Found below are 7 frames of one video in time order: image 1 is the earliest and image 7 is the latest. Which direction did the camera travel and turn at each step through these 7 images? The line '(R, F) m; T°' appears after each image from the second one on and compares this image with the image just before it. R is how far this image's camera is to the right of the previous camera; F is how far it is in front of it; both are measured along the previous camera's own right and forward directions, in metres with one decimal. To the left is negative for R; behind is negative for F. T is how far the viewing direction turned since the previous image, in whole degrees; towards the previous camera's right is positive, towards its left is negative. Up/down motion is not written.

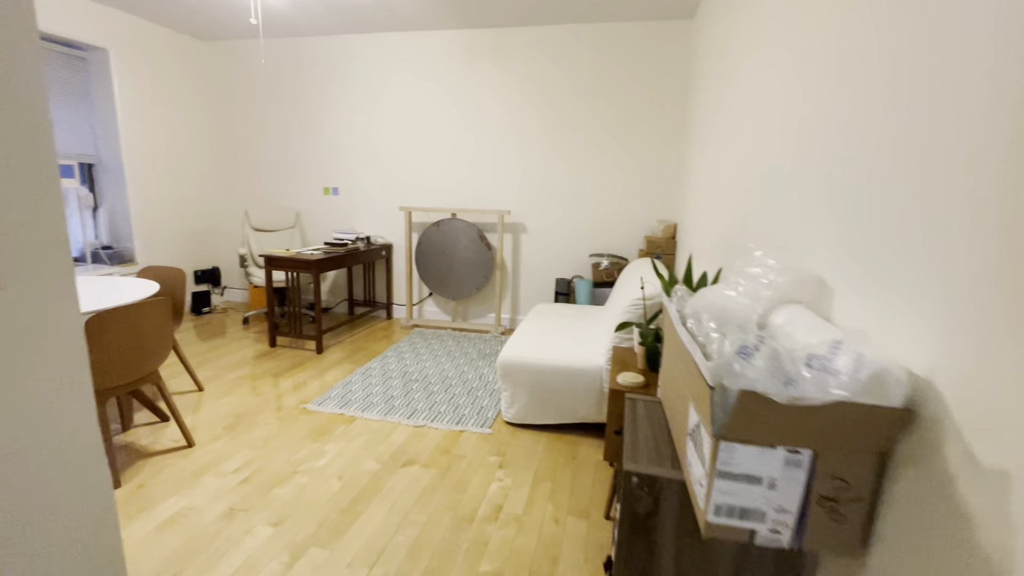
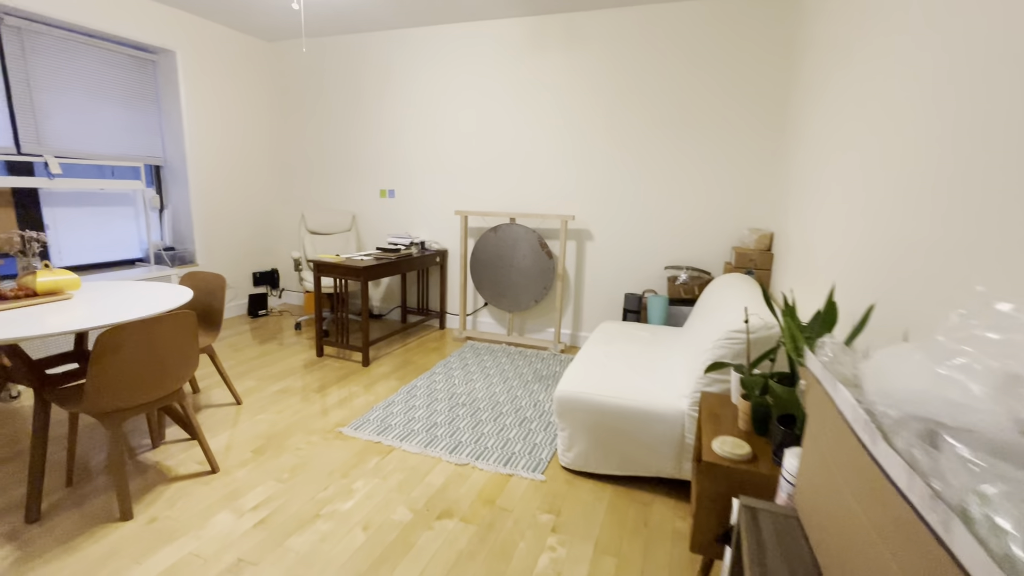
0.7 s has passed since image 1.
(0.0, +0.4) m; -7°
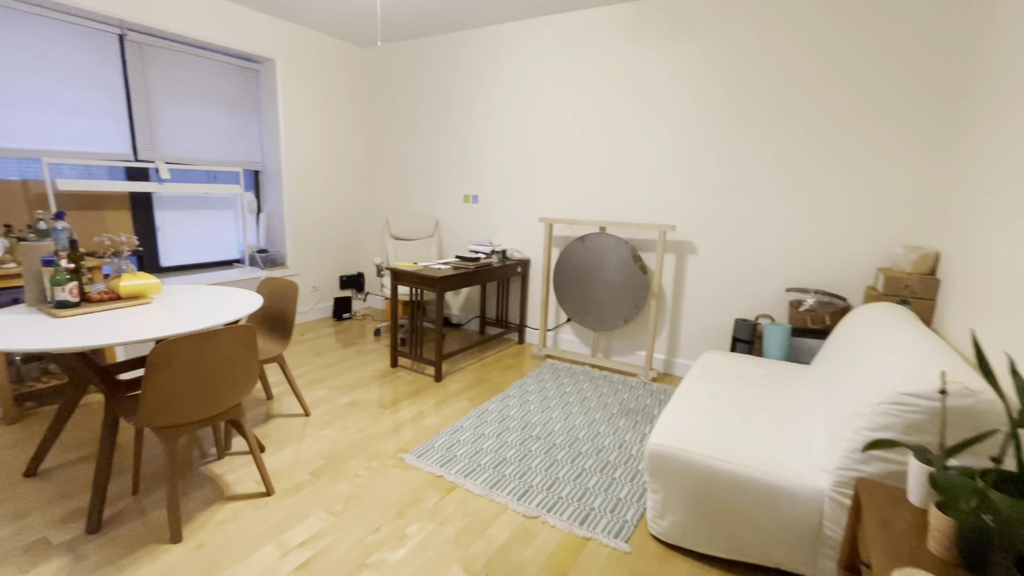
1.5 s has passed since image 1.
(0.0, +0.3) m; -10°
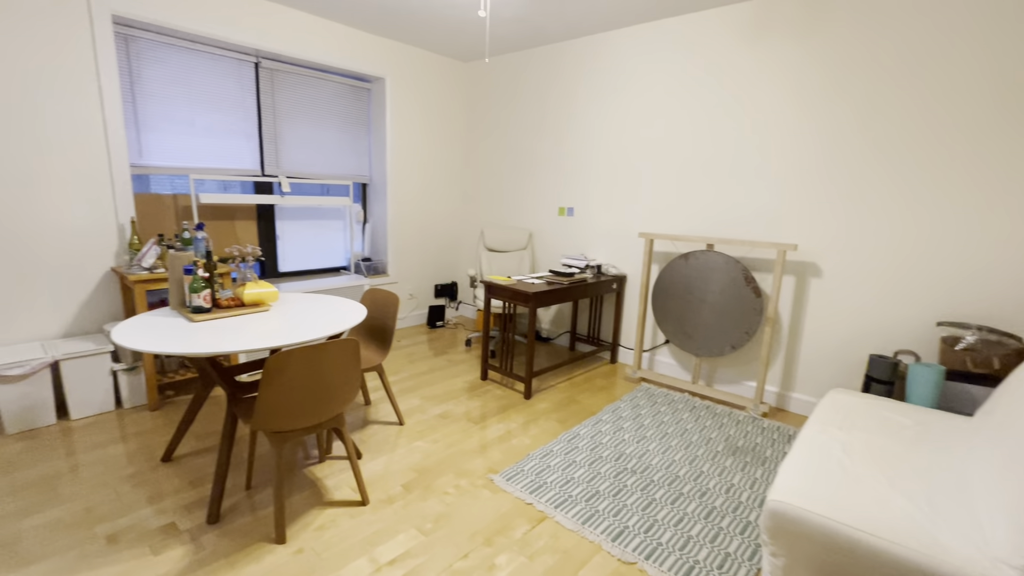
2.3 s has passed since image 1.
(-0.1, +0.1) m; -10°
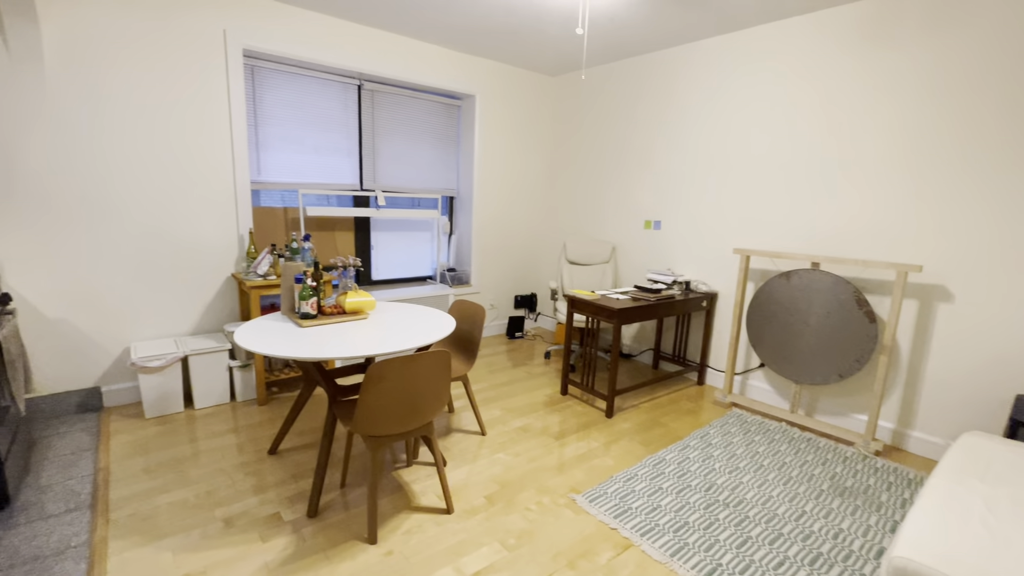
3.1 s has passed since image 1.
(-0.1, 0.0) m; -9°
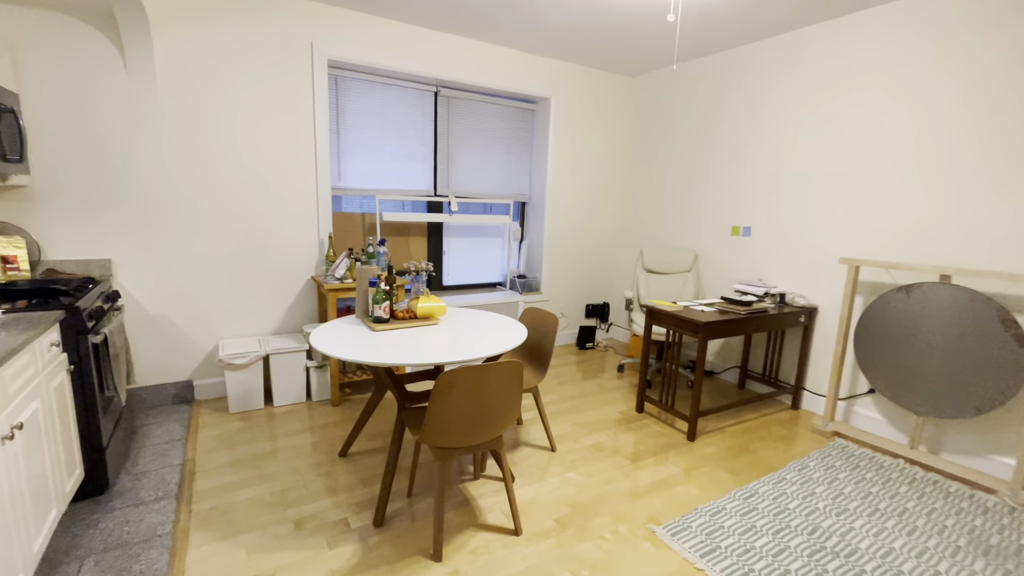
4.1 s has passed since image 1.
(0.0, +0.1) m; -8°
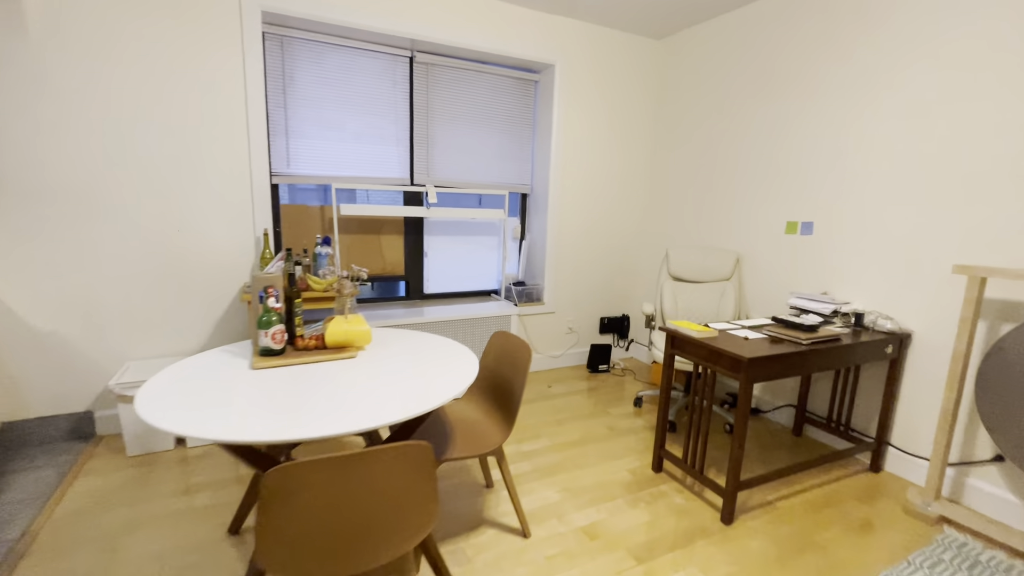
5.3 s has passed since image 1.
(+0.3, +0.7) m; -4°
